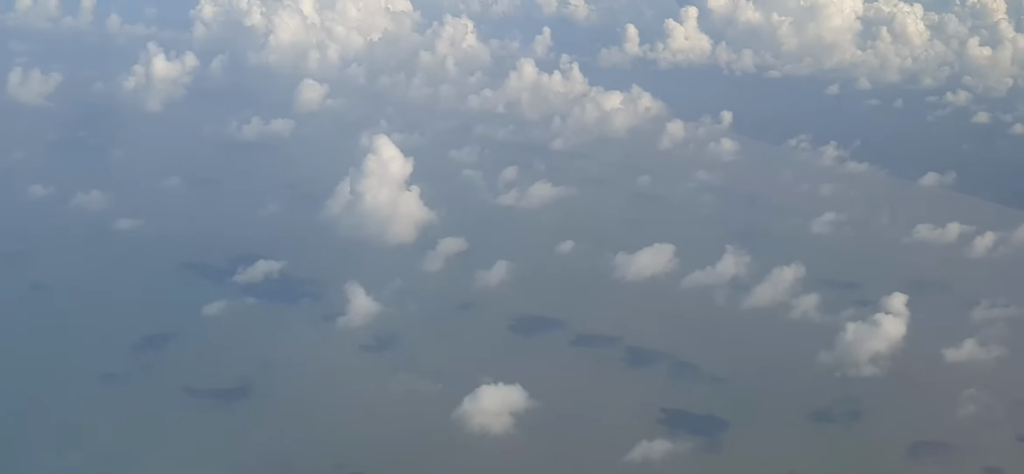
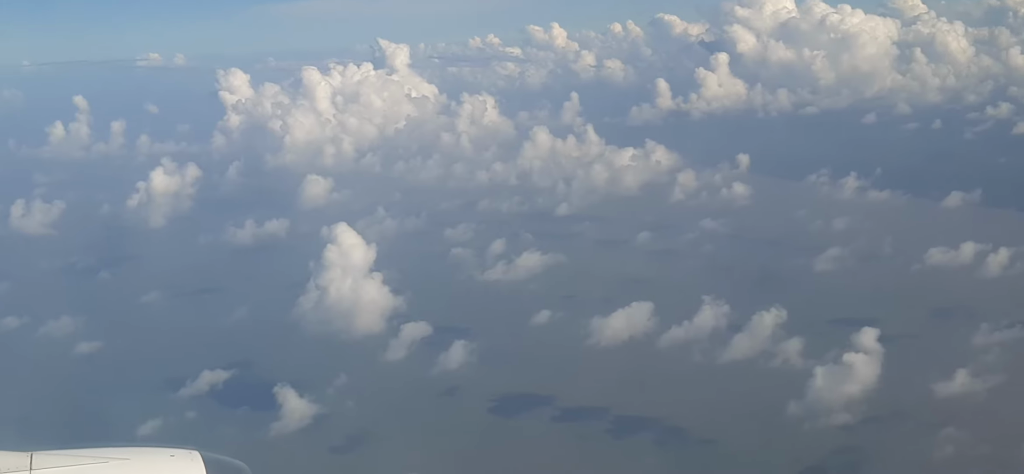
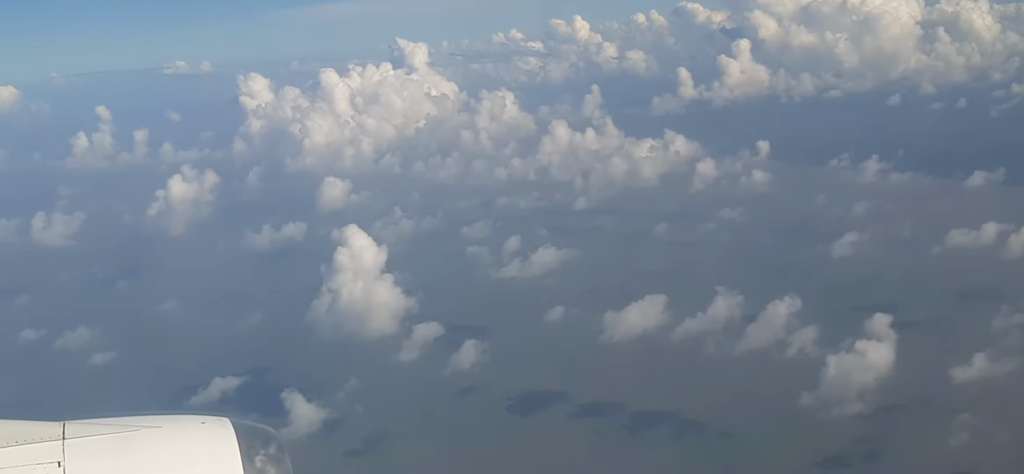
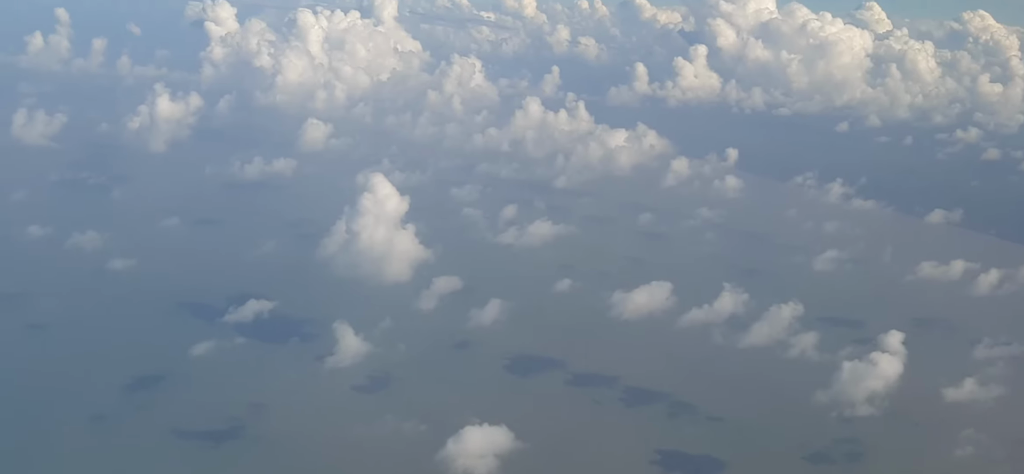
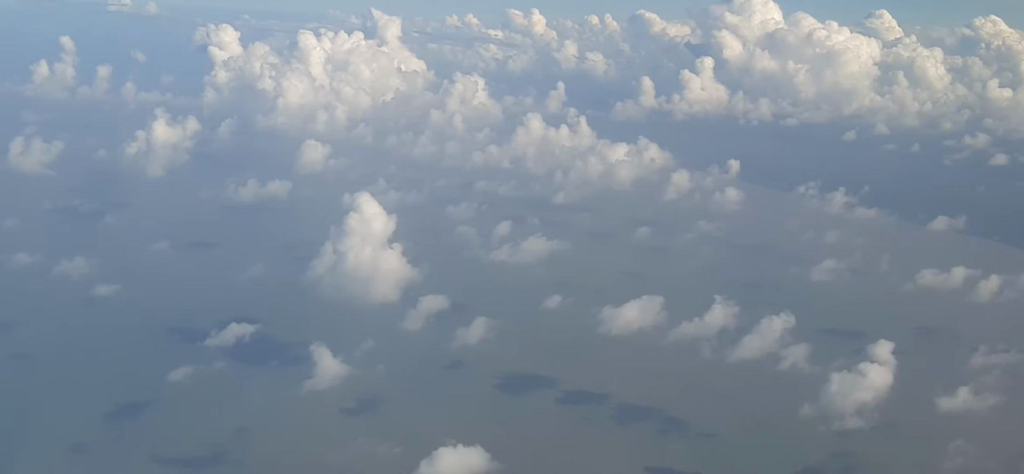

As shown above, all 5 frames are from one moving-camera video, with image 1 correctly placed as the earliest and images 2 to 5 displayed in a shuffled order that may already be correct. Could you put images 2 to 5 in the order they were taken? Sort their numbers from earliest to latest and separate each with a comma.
4, 5, 2, 3
